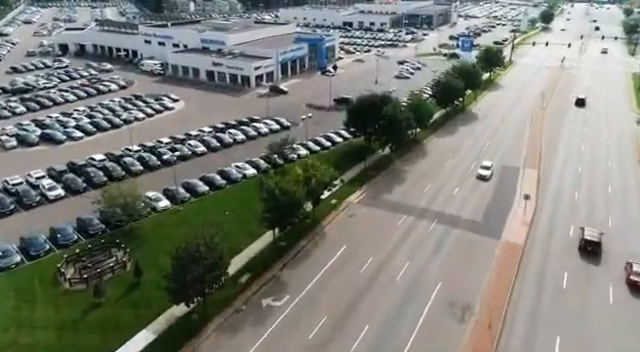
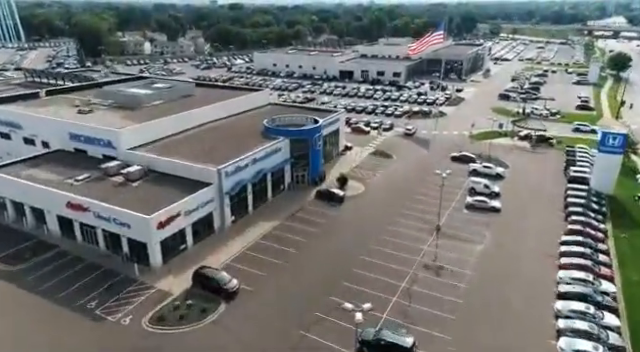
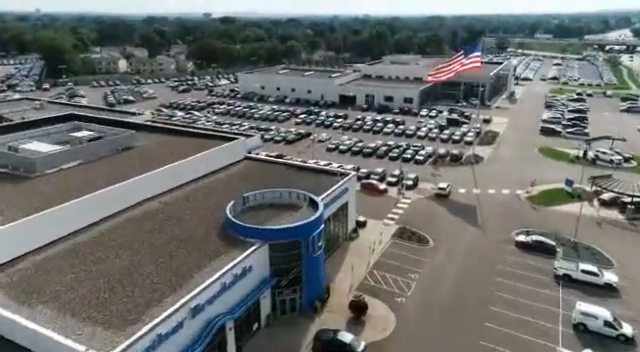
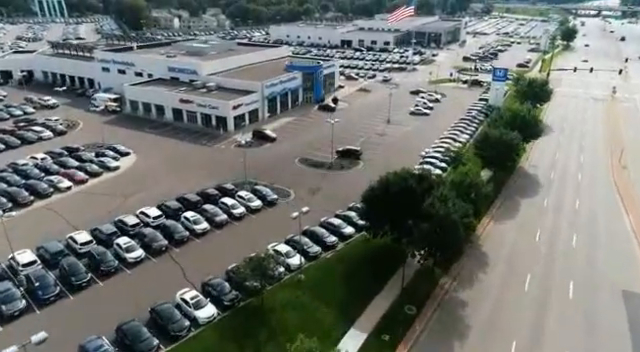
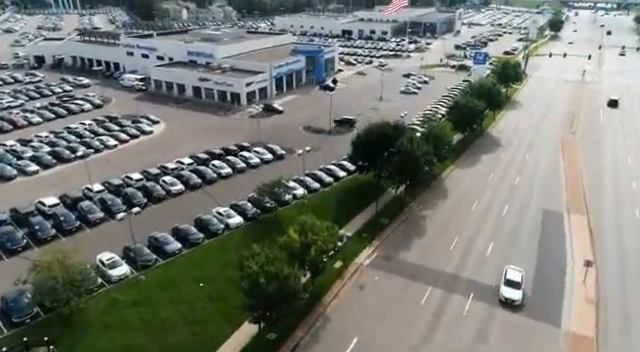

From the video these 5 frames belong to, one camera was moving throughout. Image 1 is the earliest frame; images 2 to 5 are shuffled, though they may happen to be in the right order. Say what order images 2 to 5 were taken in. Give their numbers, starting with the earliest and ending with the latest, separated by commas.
5, 4, 2, 3
